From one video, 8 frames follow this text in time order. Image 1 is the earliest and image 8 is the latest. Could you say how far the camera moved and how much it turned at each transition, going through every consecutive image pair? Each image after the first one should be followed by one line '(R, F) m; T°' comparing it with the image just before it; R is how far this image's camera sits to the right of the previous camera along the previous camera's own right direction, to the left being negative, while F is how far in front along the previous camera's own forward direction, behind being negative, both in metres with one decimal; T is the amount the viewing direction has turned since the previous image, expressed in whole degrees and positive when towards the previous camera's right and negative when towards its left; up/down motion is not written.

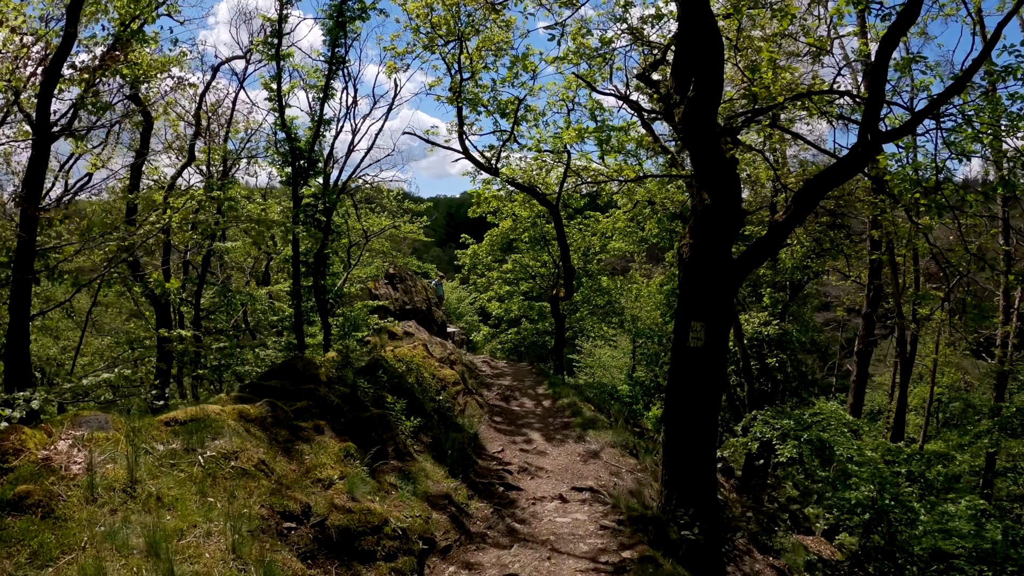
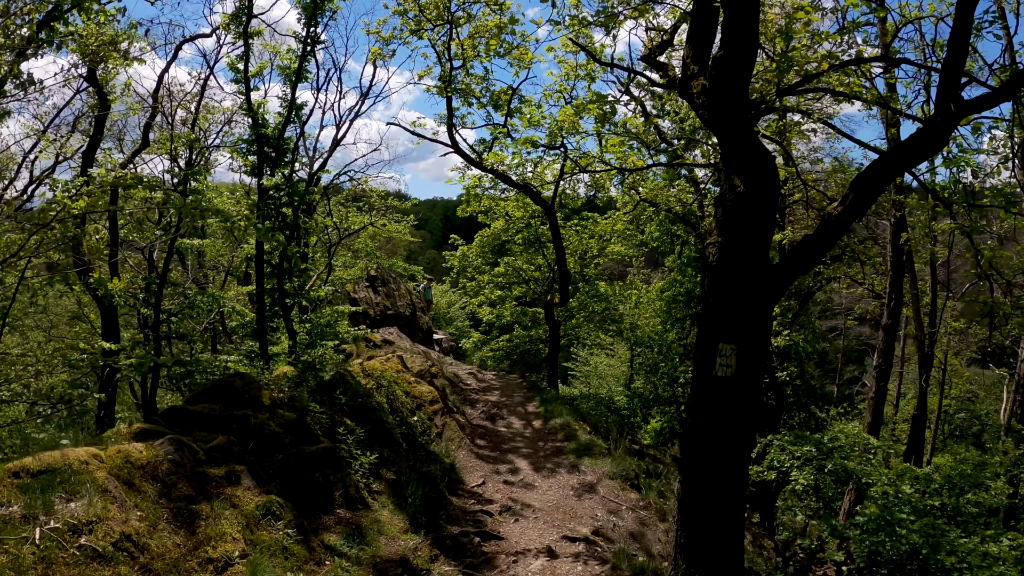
(+0.1, +1.1) m; 0°
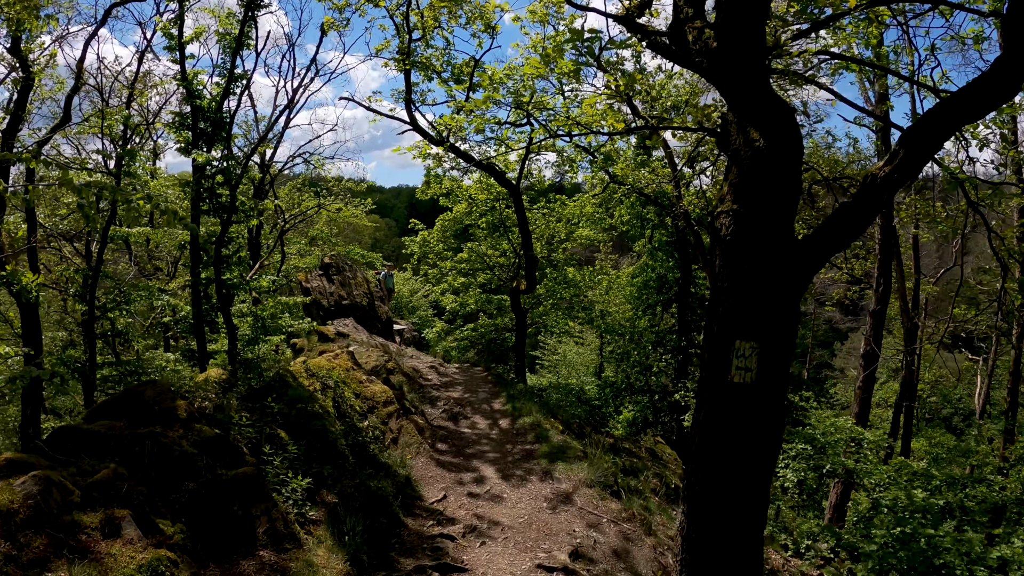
(0.0, +0.8) m; +2°
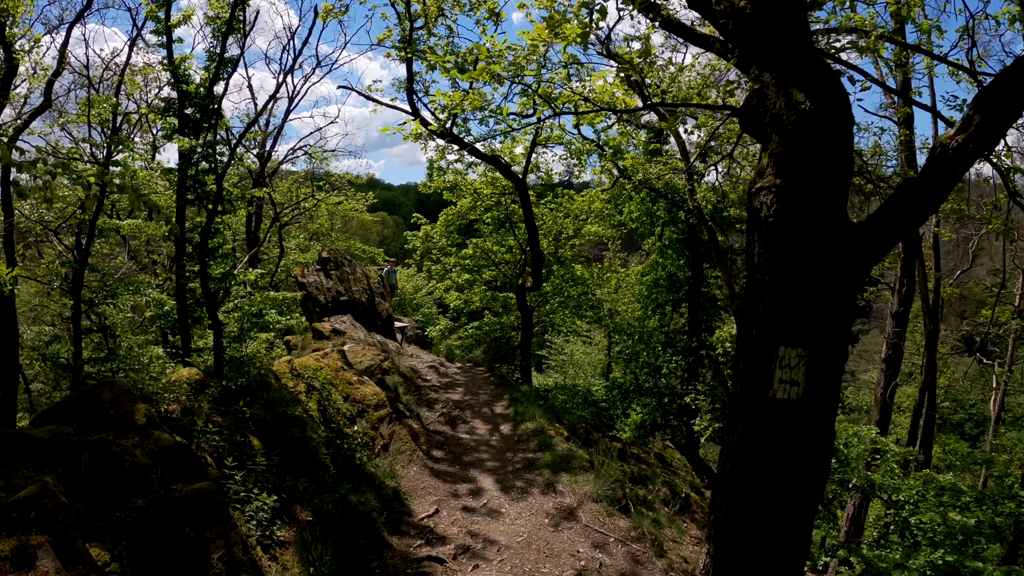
(0.0, +0.5) m; 0°
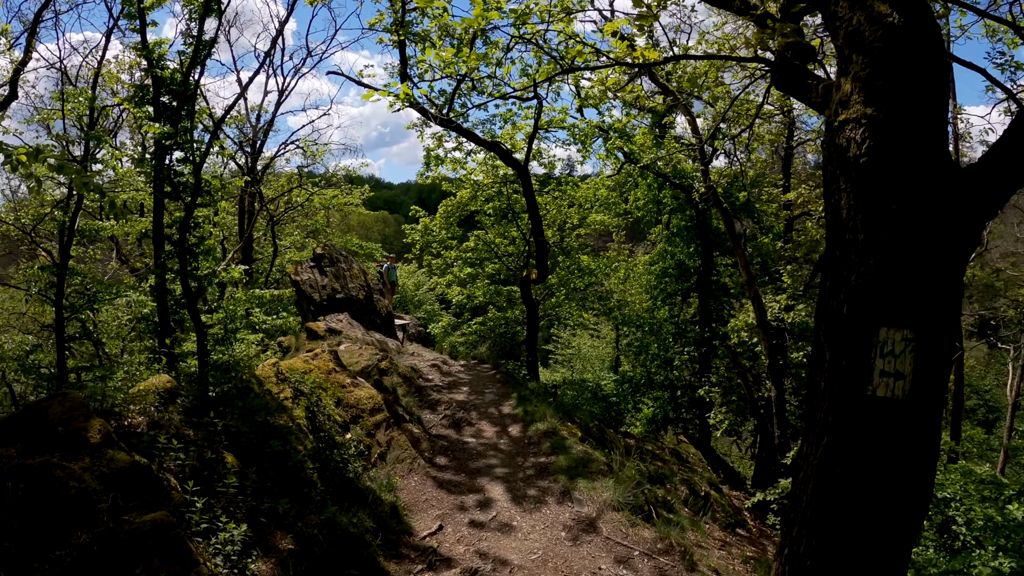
(0.0, +0.6) m; 0°
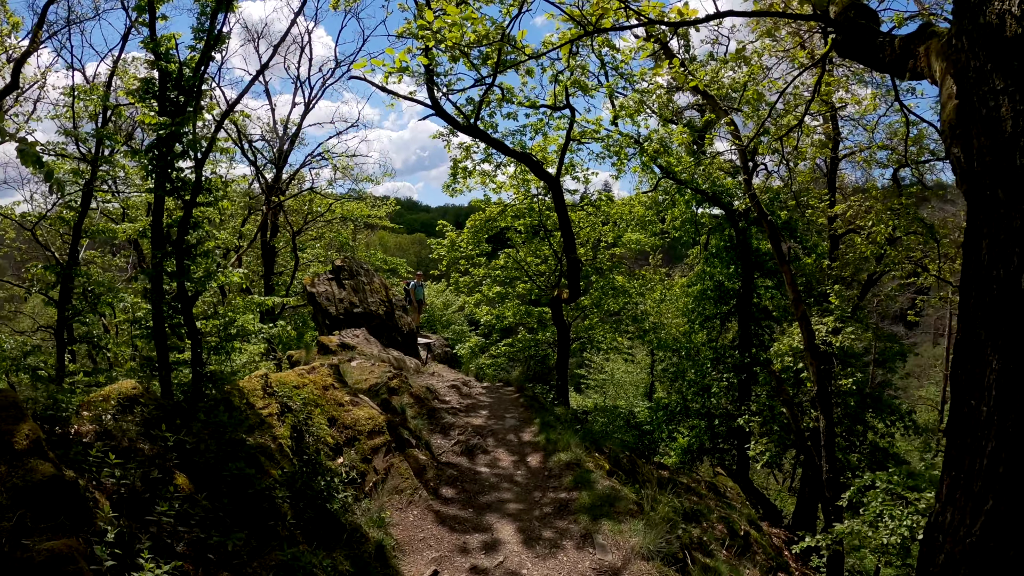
(+0.1, +0.7) m; -2°
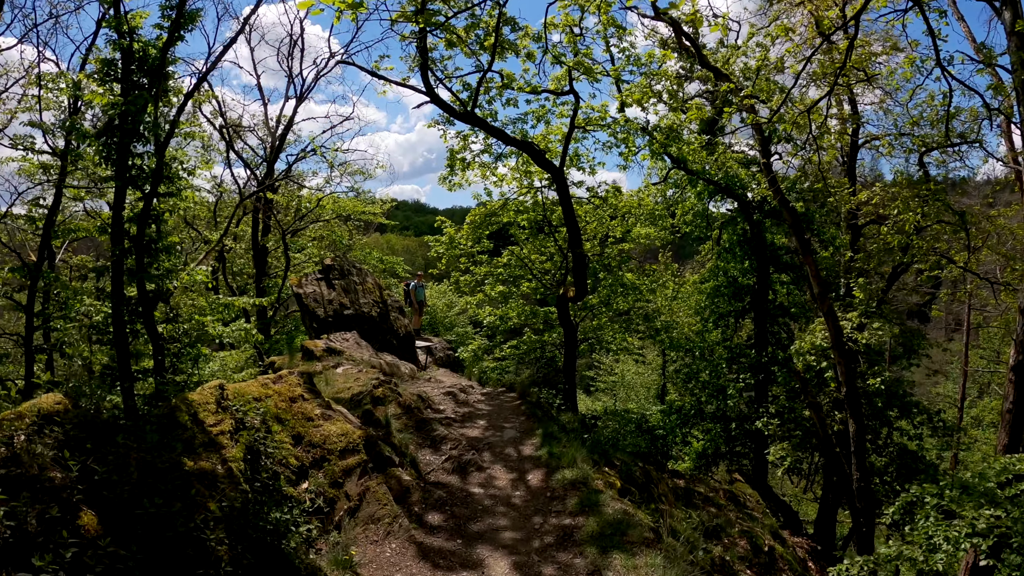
(+0.1, +0.7) m; -1°
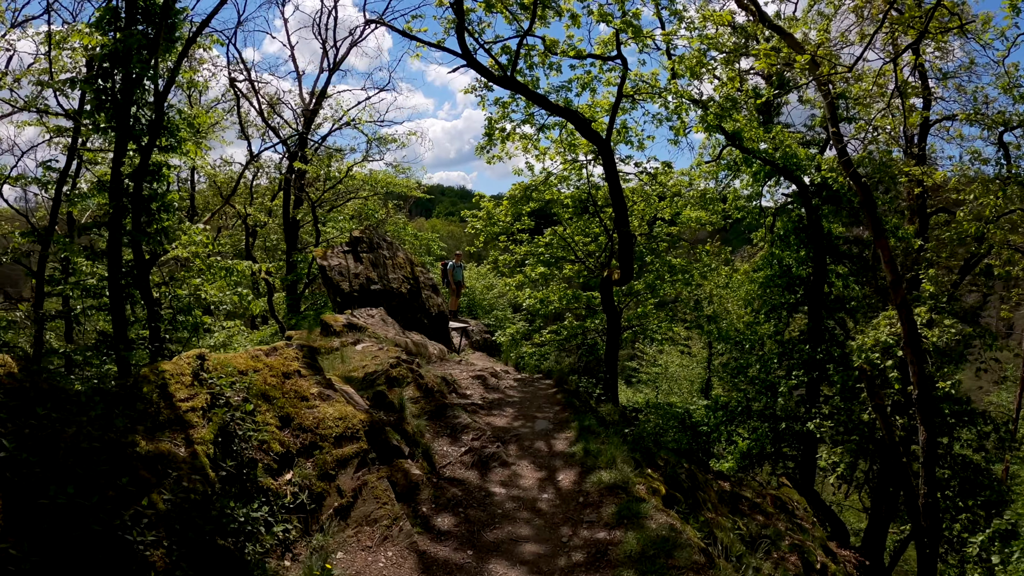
(0.0, +0.7) m; -3°
